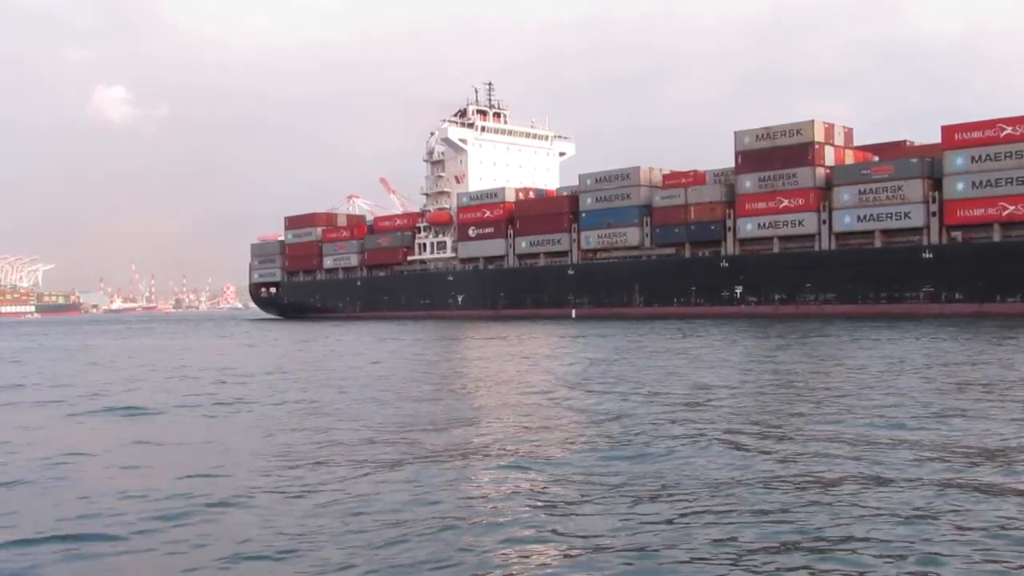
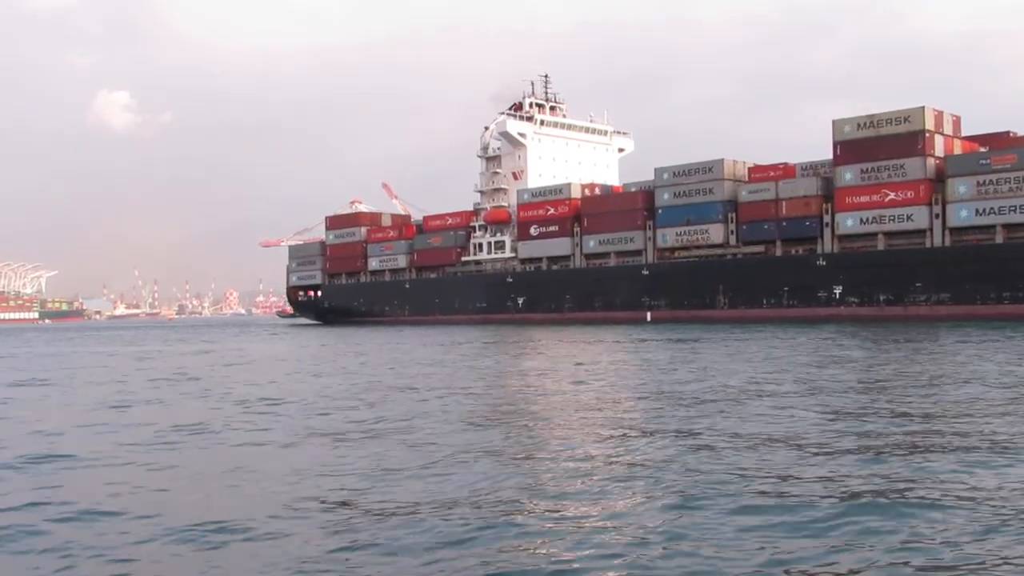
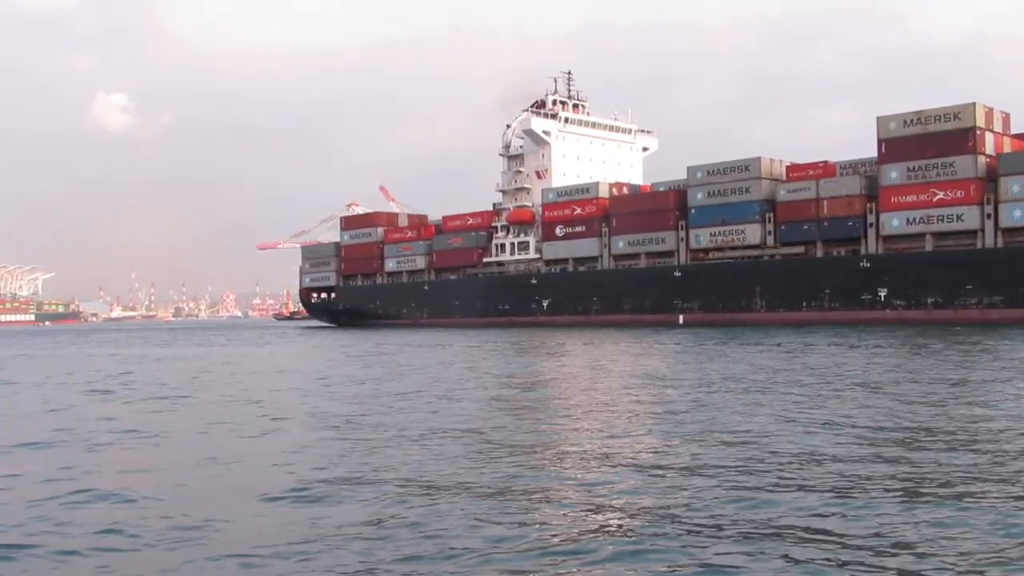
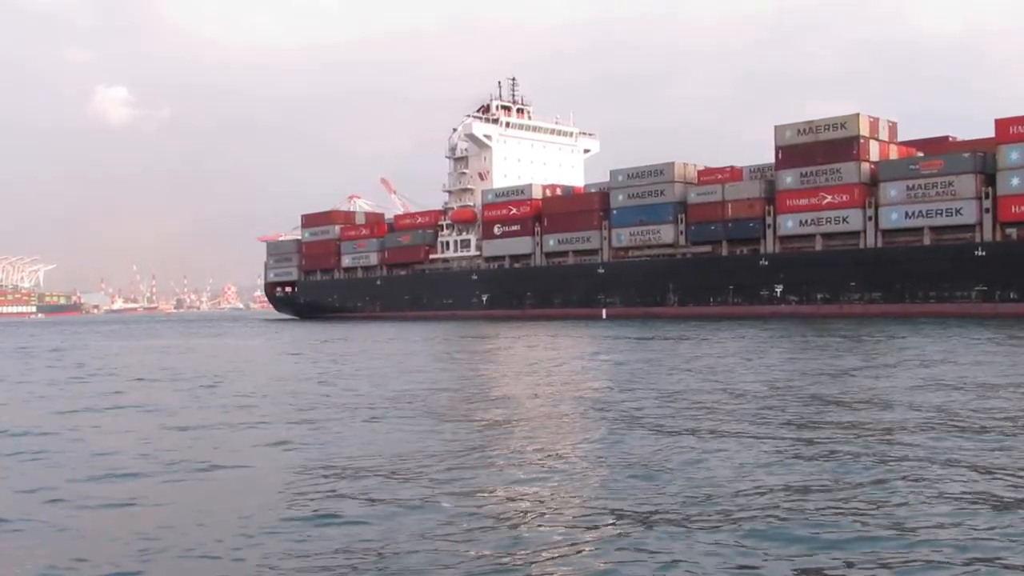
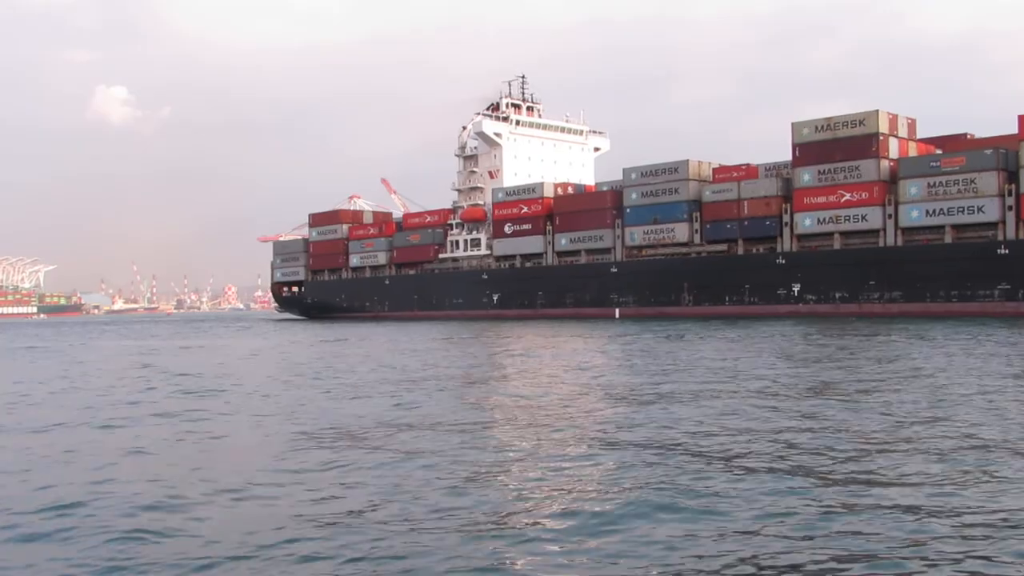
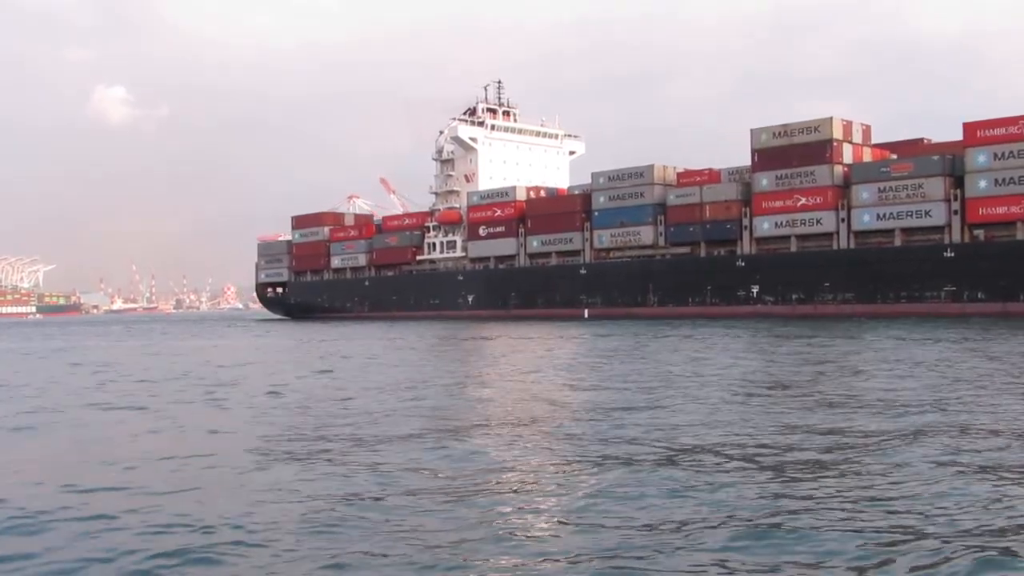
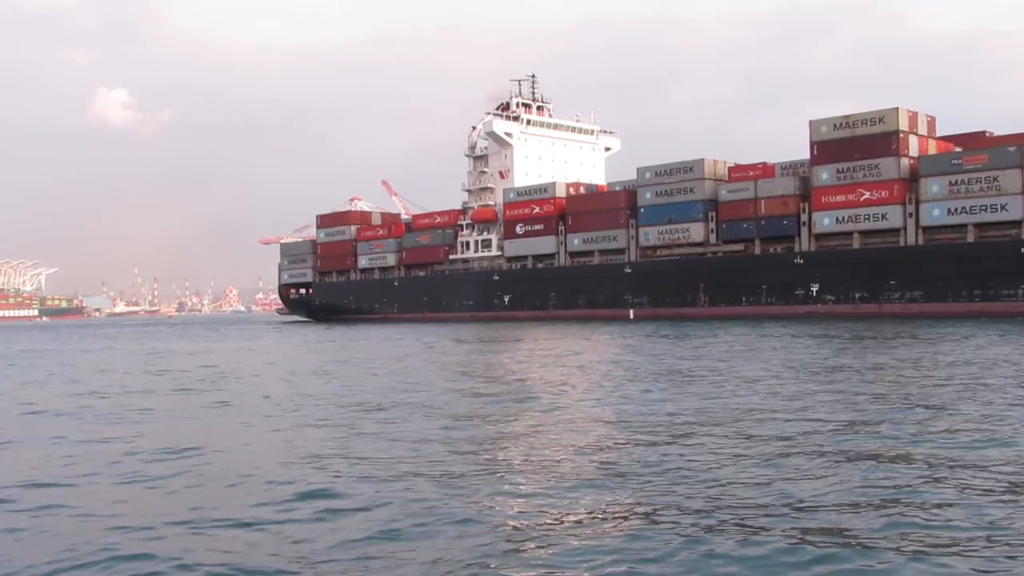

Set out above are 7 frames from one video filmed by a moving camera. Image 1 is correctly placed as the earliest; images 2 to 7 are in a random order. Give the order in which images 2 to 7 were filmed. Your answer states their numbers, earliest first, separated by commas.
6, 4, 5, 7, 2, 3
